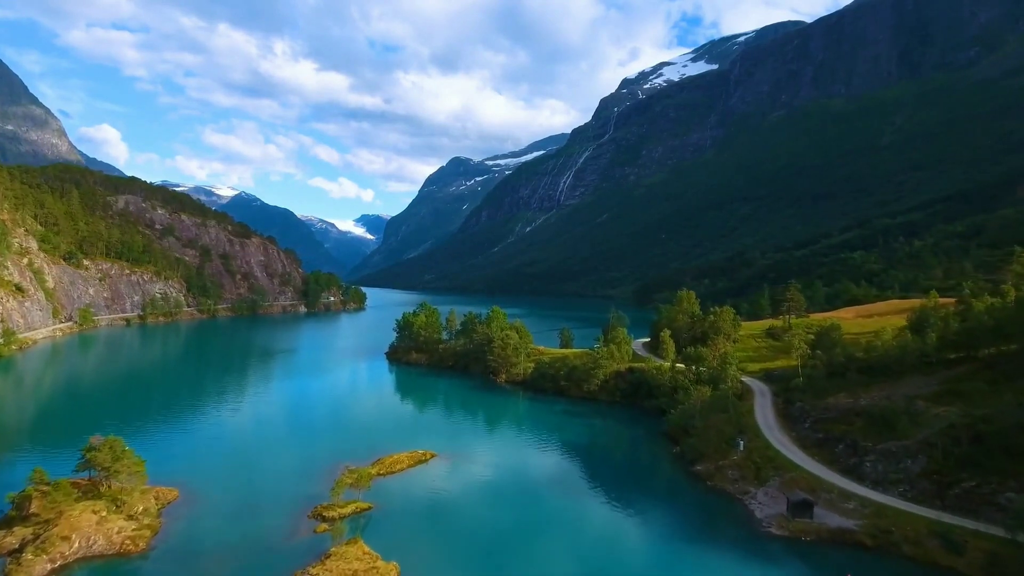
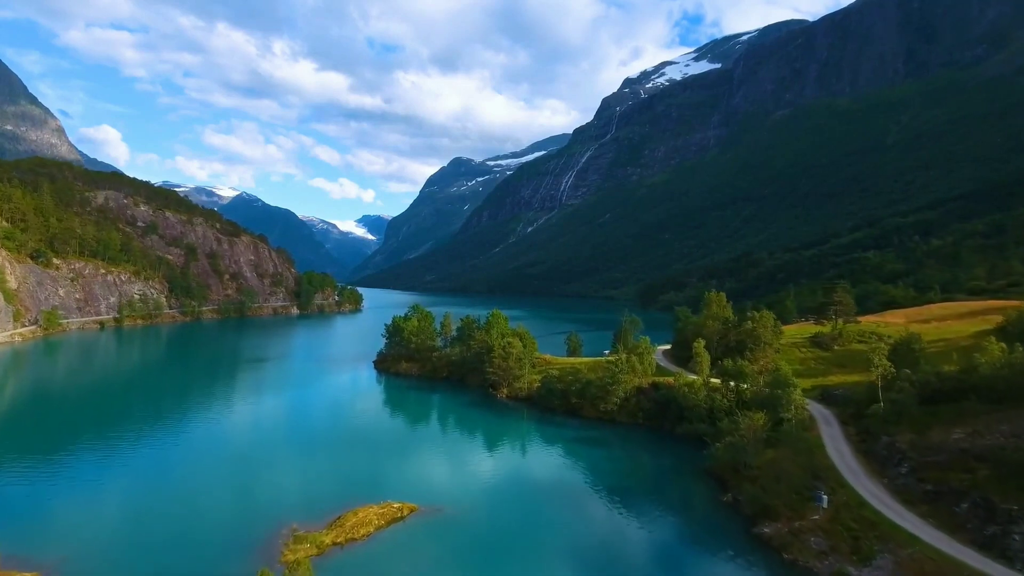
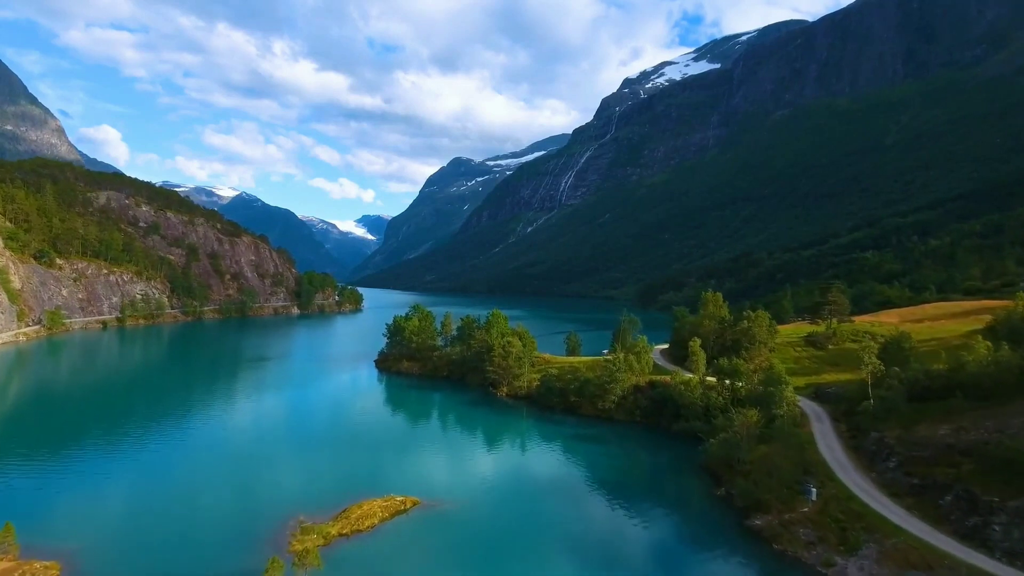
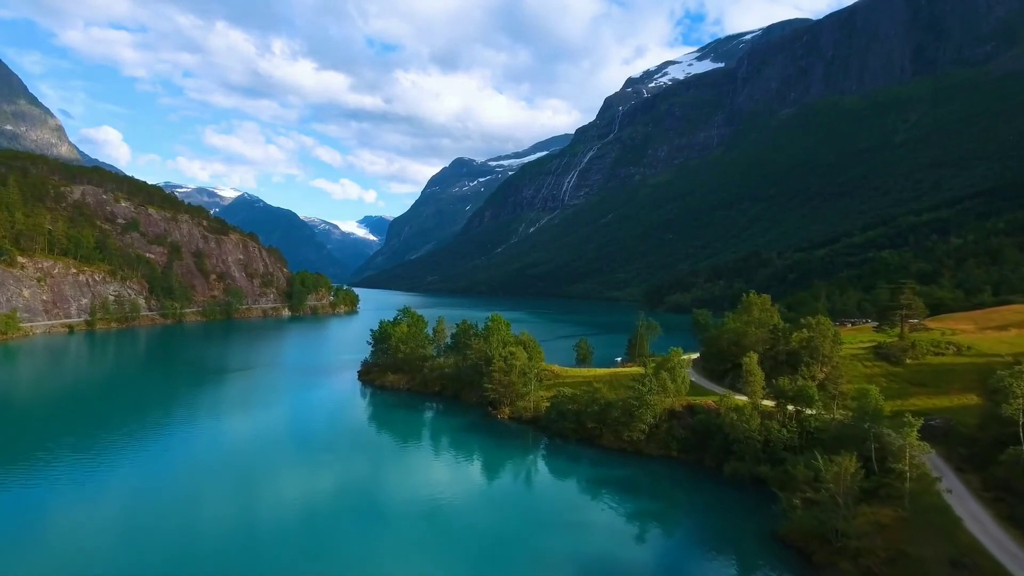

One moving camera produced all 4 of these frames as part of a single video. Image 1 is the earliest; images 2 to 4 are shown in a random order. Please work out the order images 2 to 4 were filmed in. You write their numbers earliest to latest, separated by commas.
3, 2, 4
